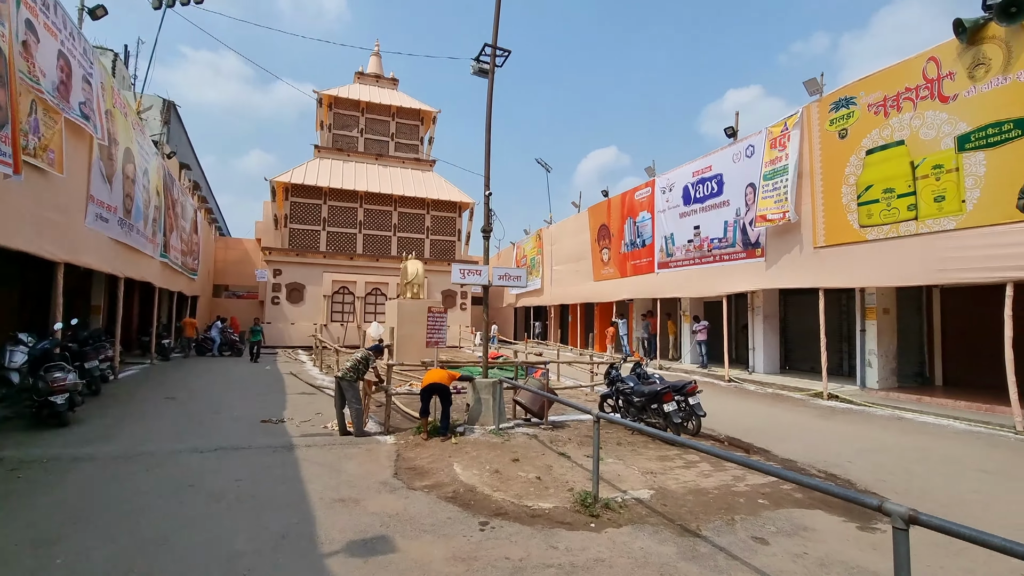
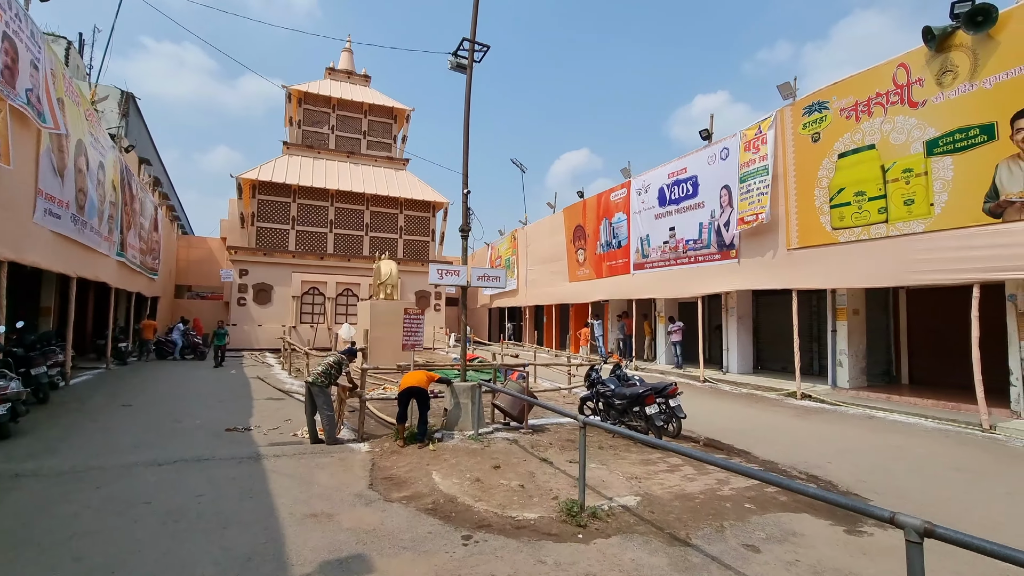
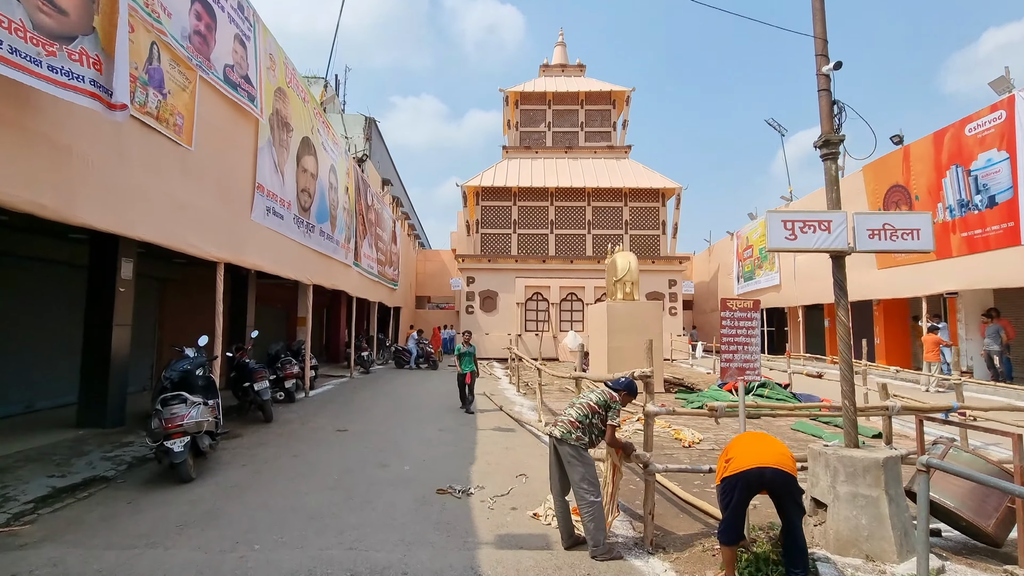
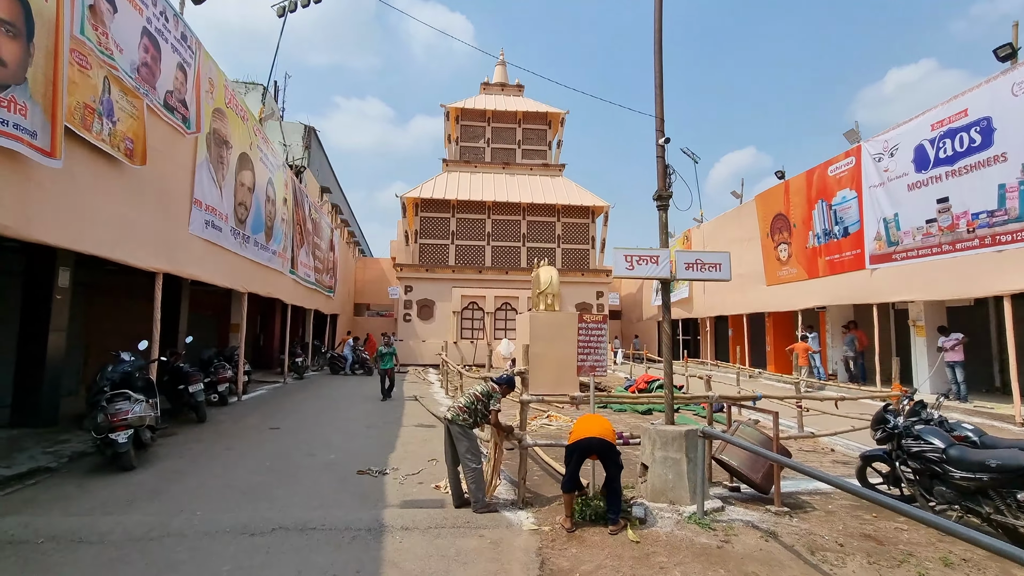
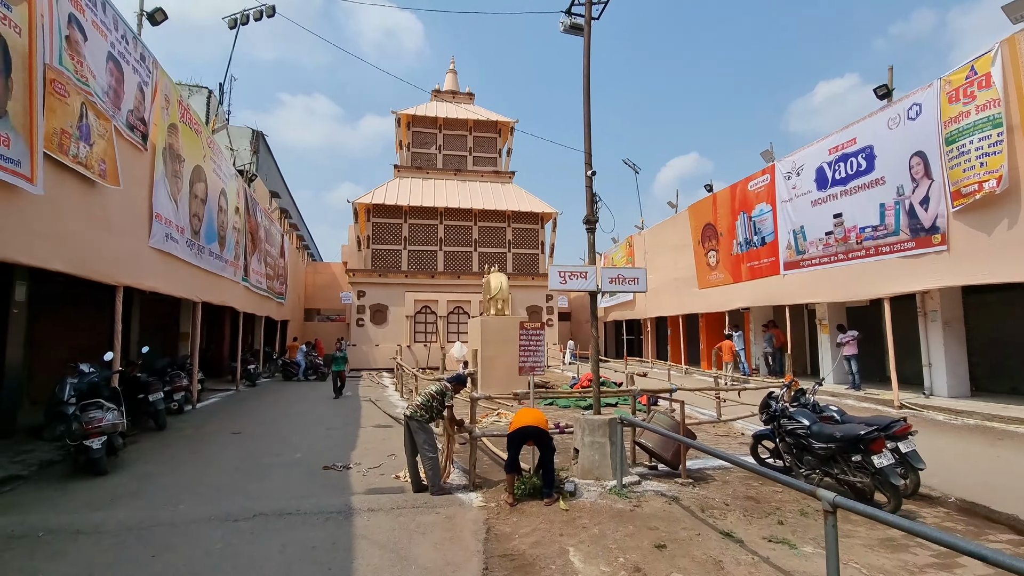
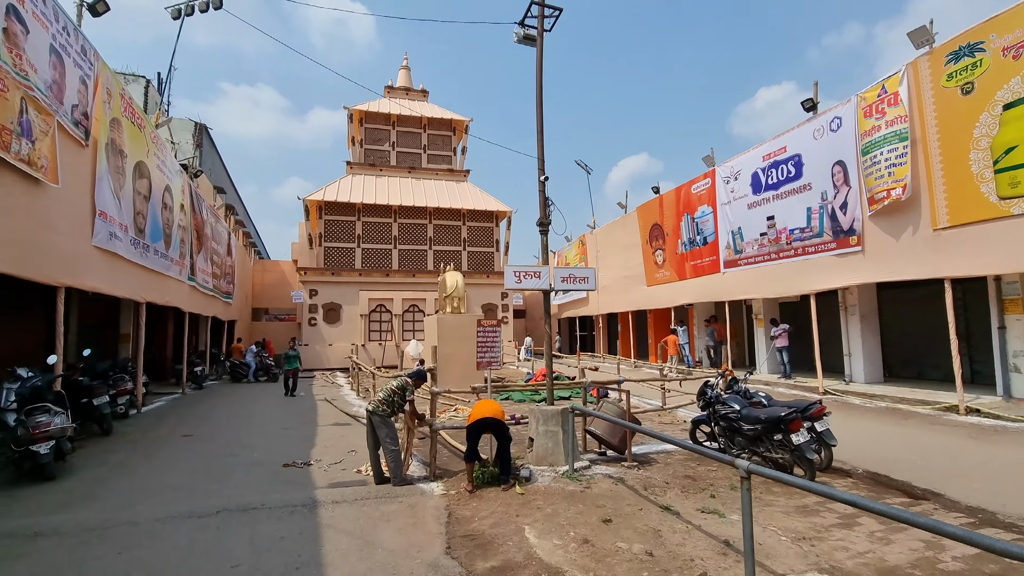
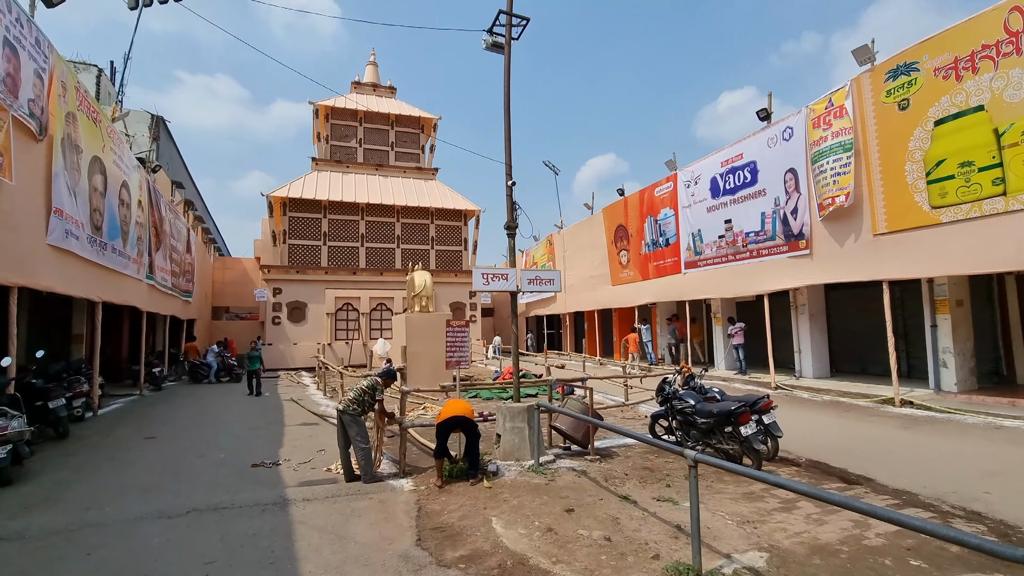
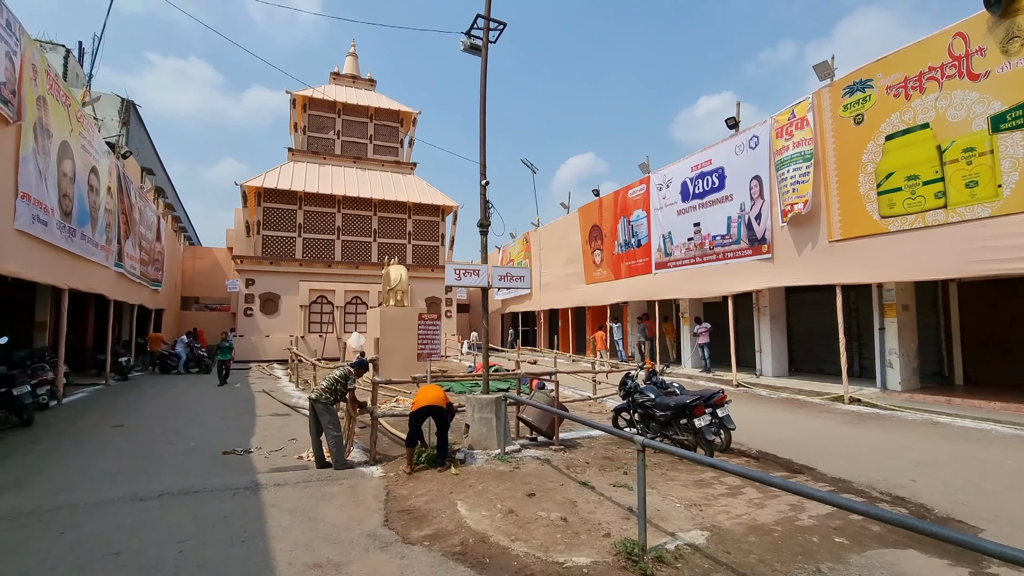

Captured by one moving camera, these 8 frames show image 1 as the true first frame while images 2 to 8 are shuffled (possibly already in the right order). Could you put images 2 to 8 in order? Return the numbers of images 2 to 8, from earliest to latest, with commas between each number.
2, 8, 7, 6, 5, 4, 3
